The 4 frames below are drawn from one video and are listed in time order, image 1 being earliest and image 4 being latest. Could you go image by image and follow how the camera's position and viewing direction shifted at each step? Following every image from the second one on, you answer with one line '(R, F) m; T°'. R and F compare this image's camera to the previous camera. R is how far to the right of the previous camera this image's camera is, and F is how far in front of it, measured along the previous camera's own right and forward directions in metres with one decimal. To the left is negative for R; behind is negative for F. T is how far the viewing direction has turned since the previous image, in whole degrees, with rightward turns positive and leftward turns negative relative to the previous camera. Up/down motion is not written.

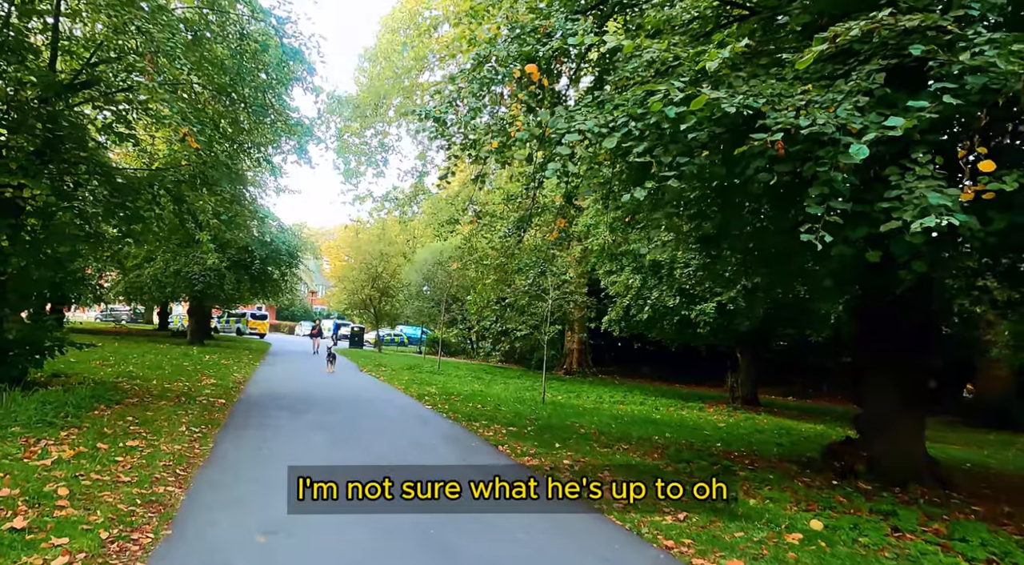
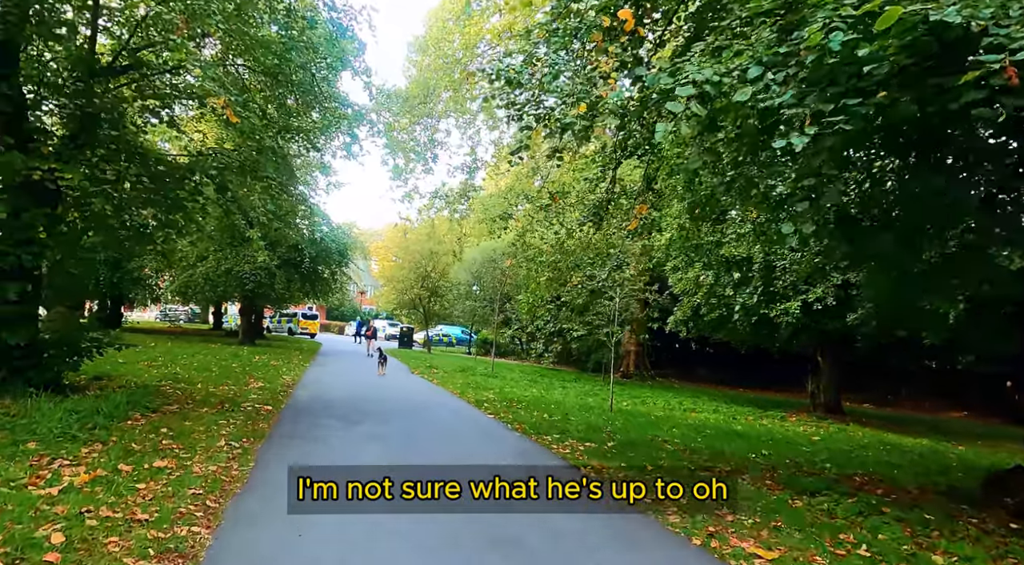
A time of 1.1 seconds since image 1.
(-0.4, +1.2) m; -4°
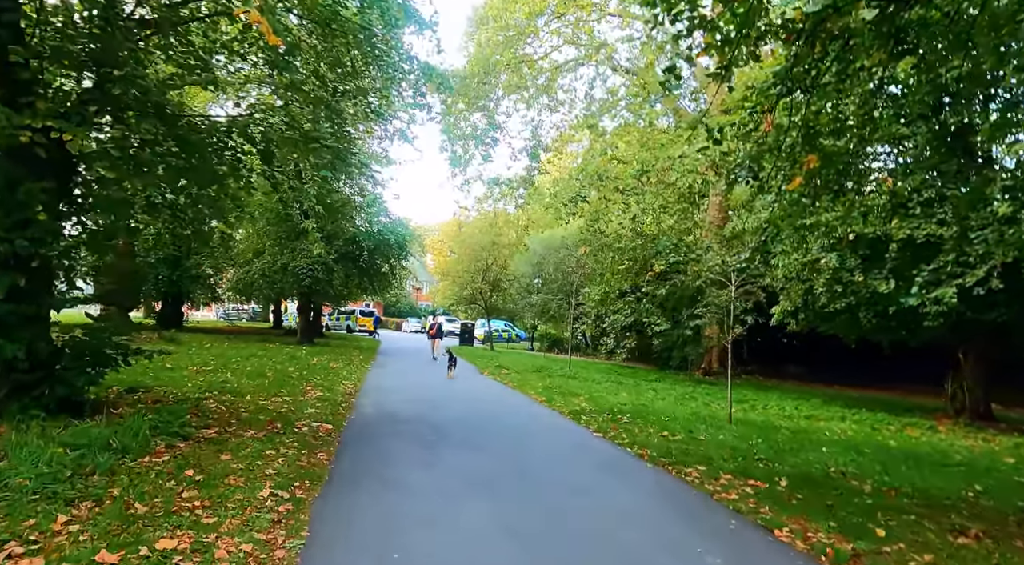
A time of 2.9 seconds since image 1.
(-0.7, +2.1) m; -4°
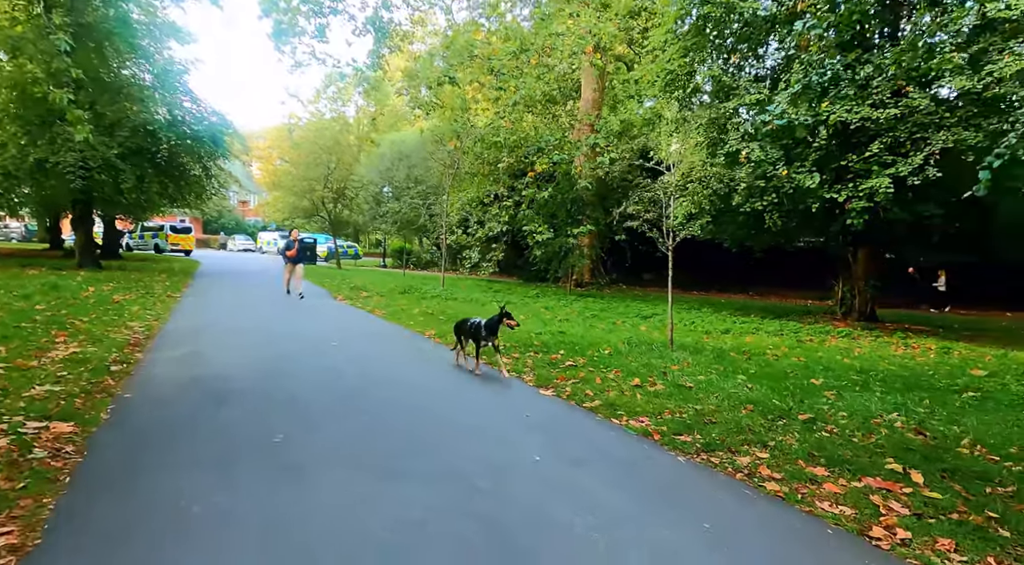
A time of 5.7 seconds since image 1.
(-0.4, +3.4) m; +13°
